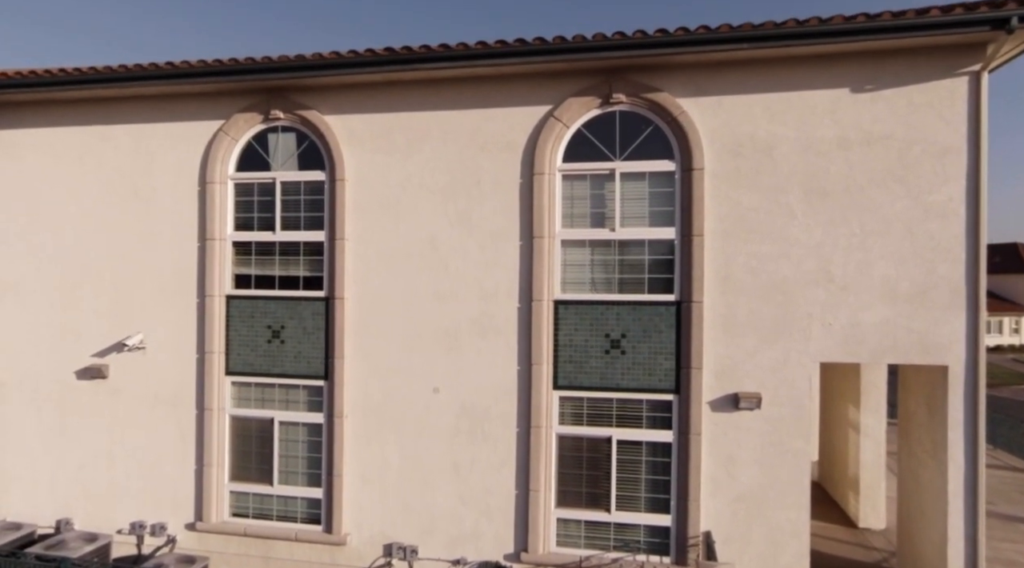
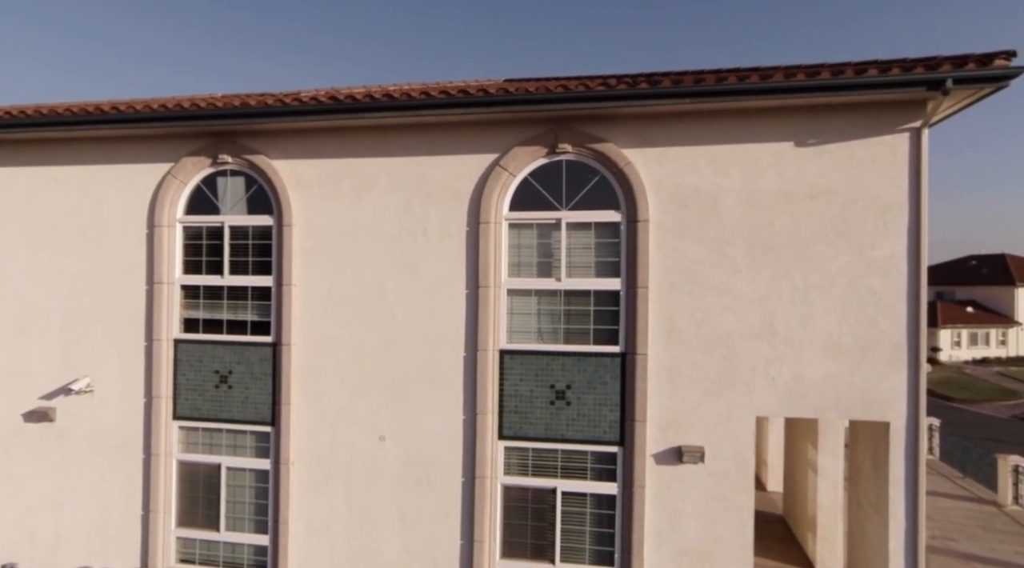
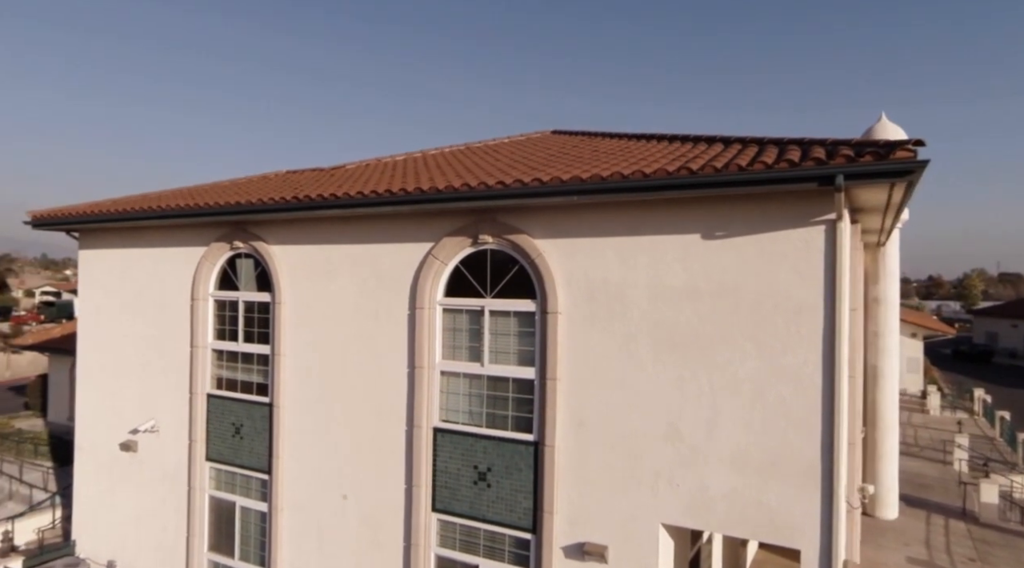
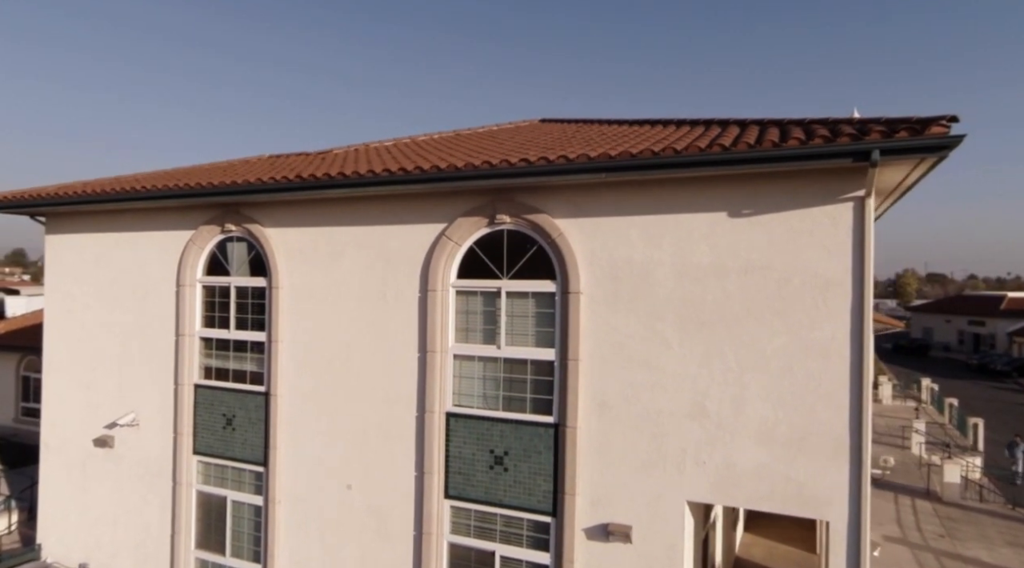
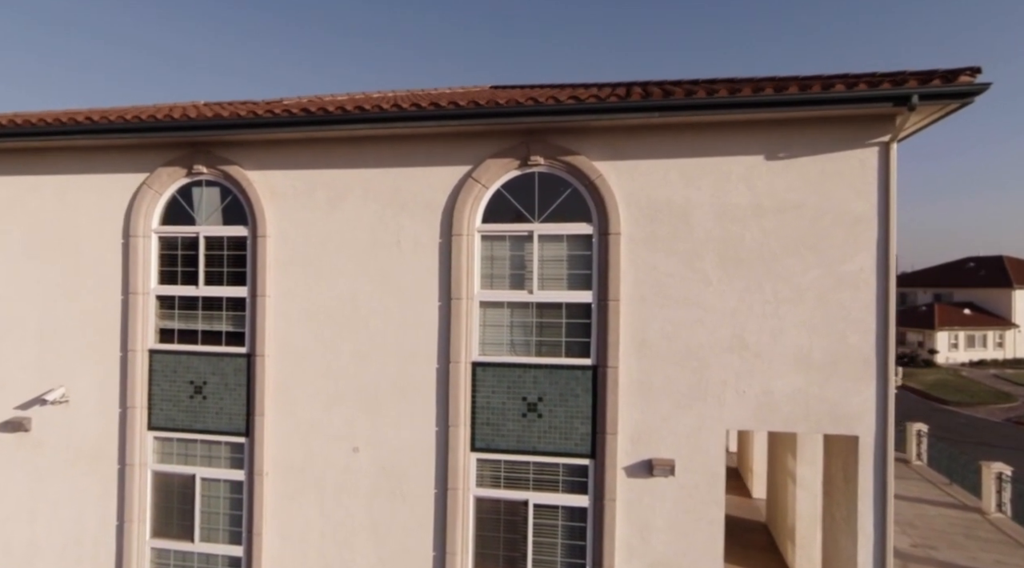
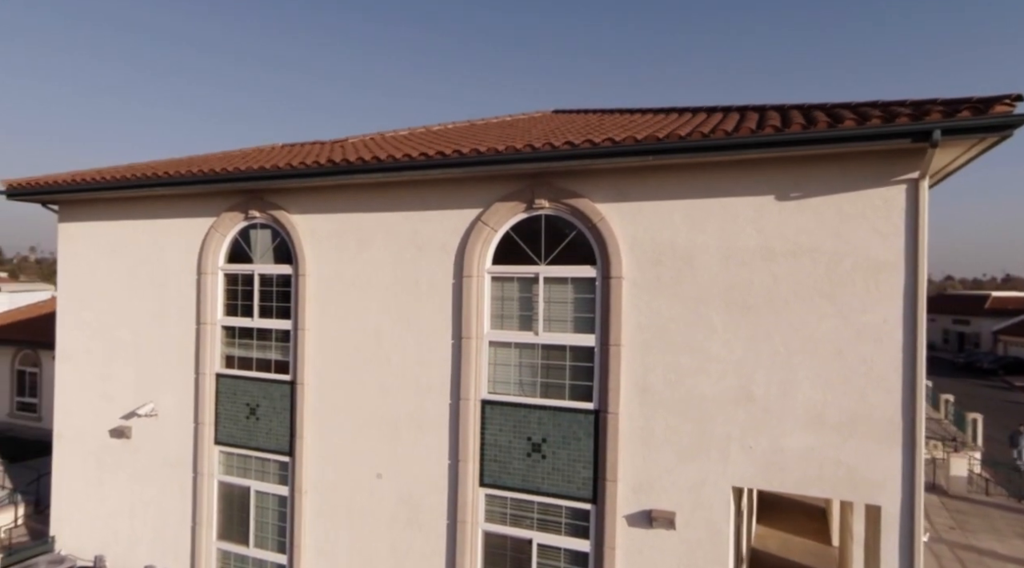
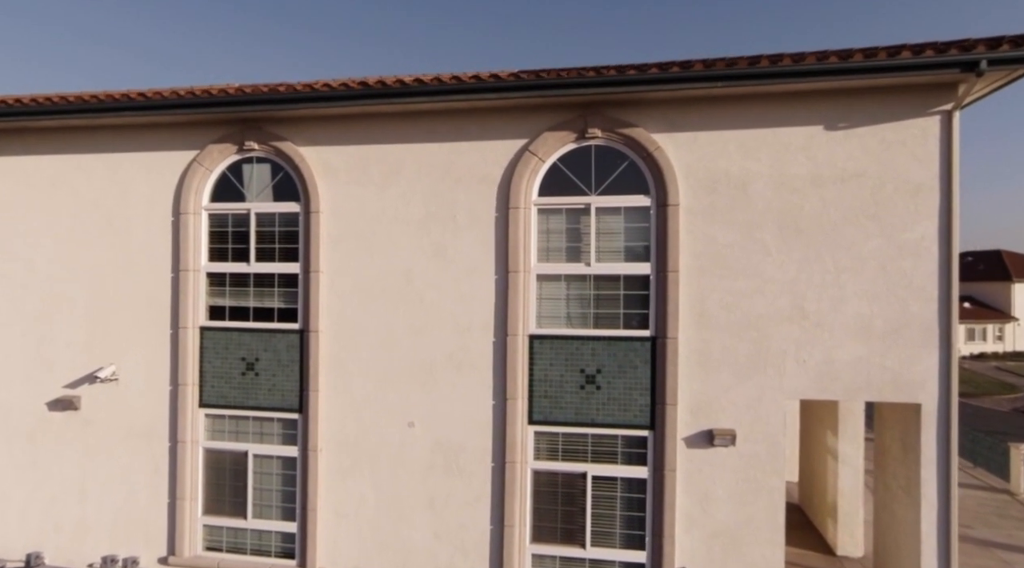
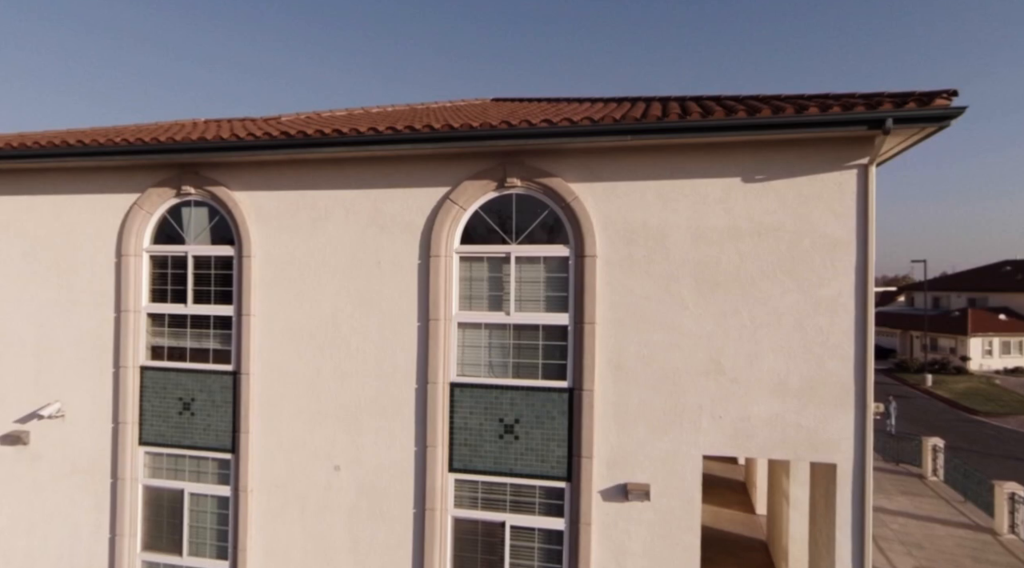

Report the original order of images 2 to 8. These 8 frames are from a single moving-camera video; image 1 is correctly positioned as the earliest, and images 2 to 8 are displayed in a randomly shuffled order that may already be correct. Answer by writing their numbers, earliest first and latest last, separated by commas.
7, 2, 5, 8, 6, 4, 3
